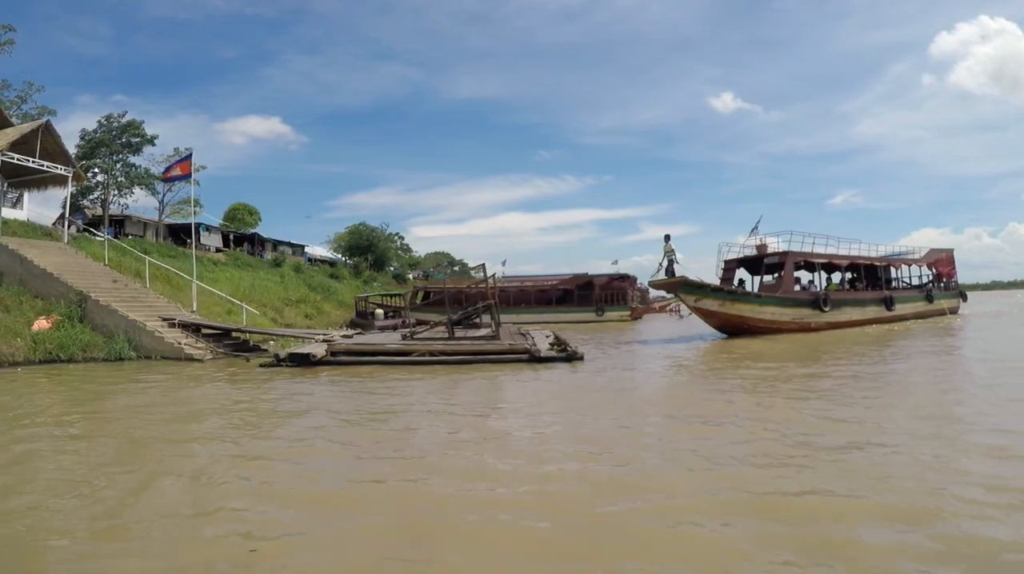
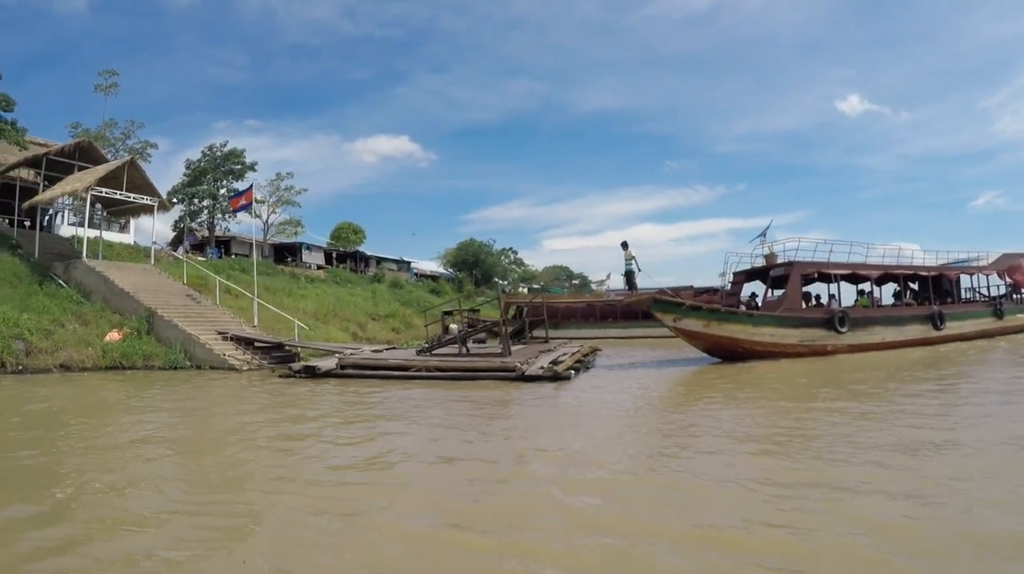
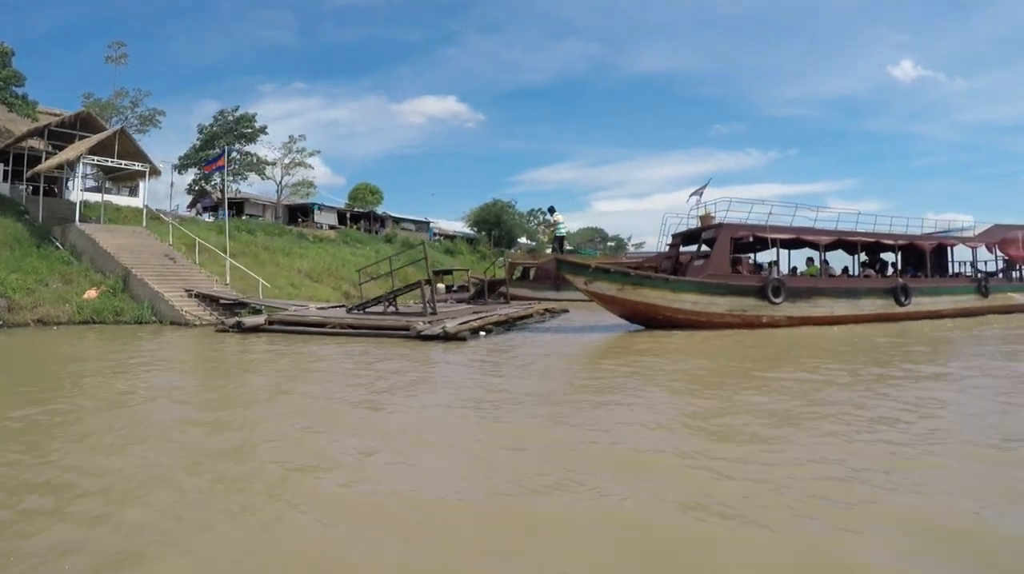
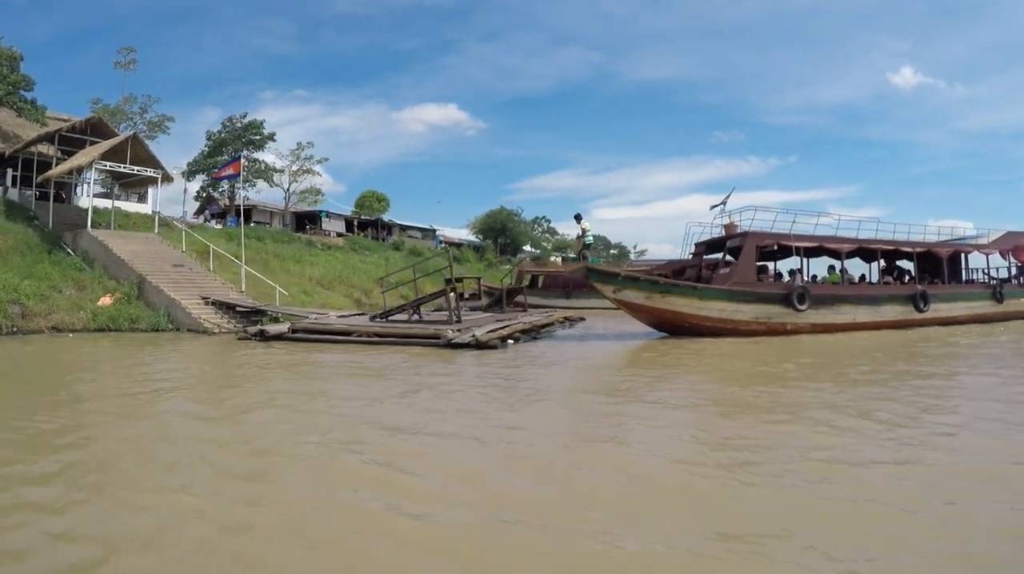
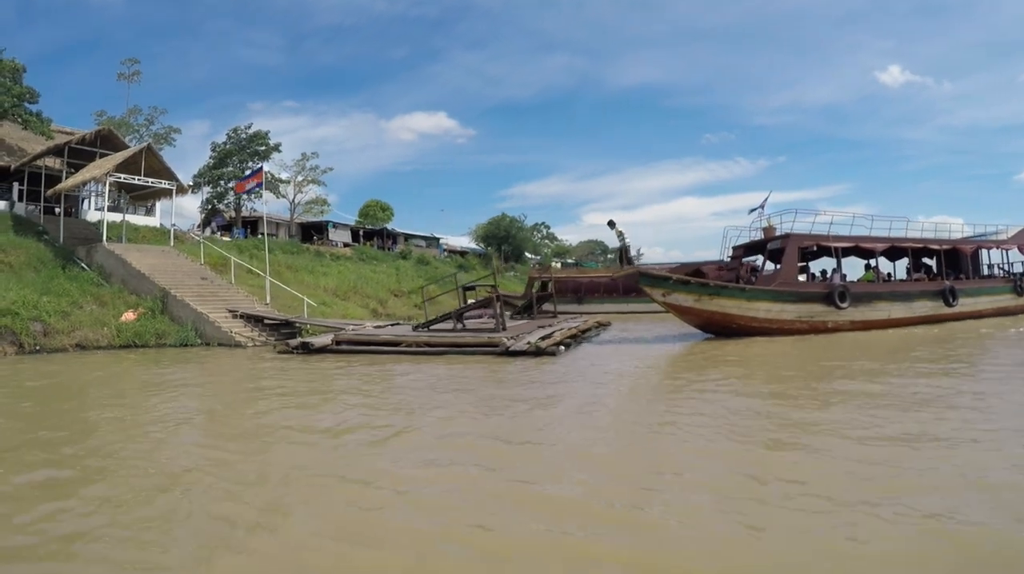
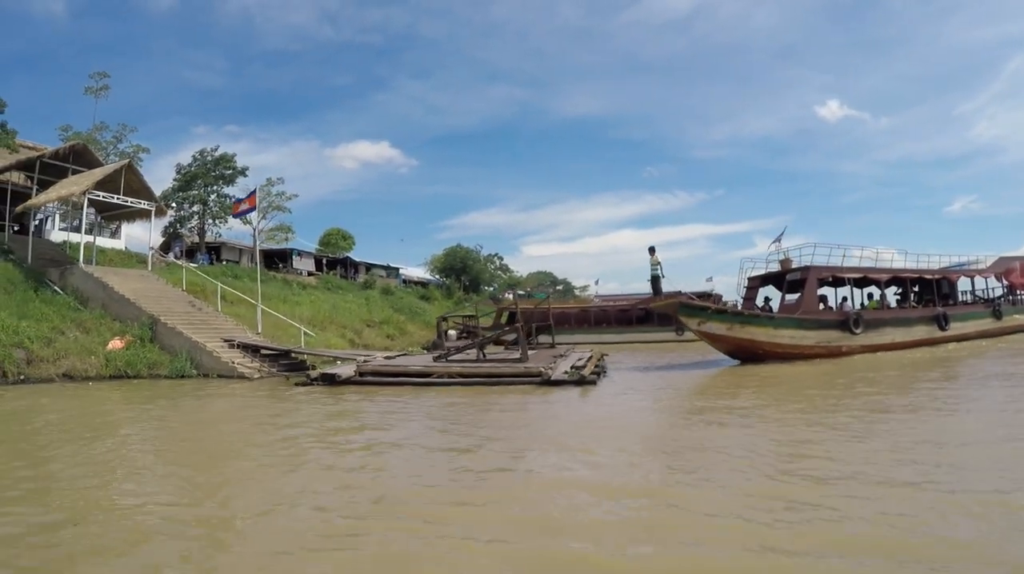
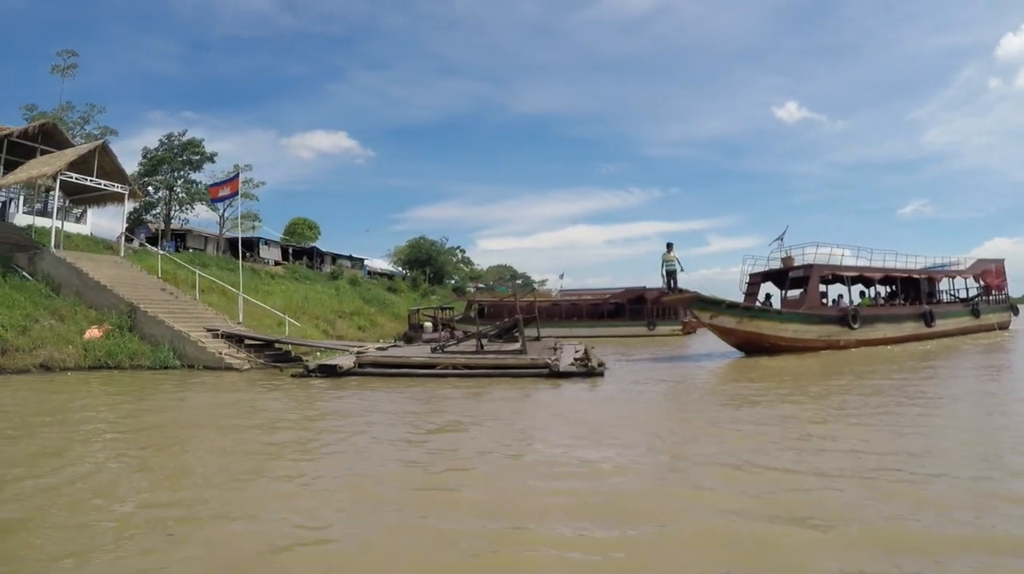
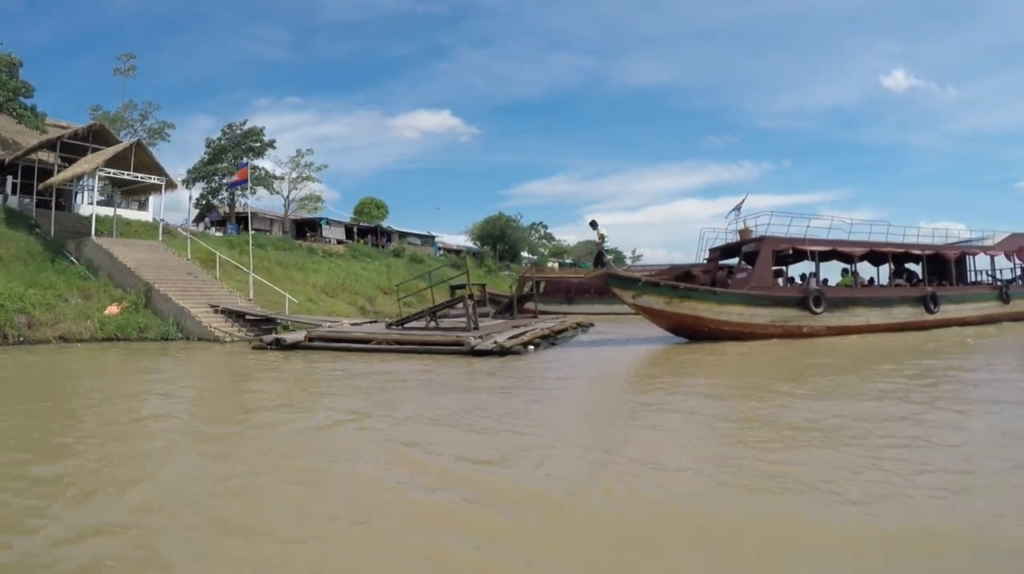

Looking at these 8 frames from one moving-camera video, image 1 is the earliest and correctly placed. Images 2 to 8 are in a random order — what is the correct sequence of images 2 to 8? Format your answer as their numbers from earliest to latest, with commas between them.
7, 6, 2, 5, 8, 4, 3
